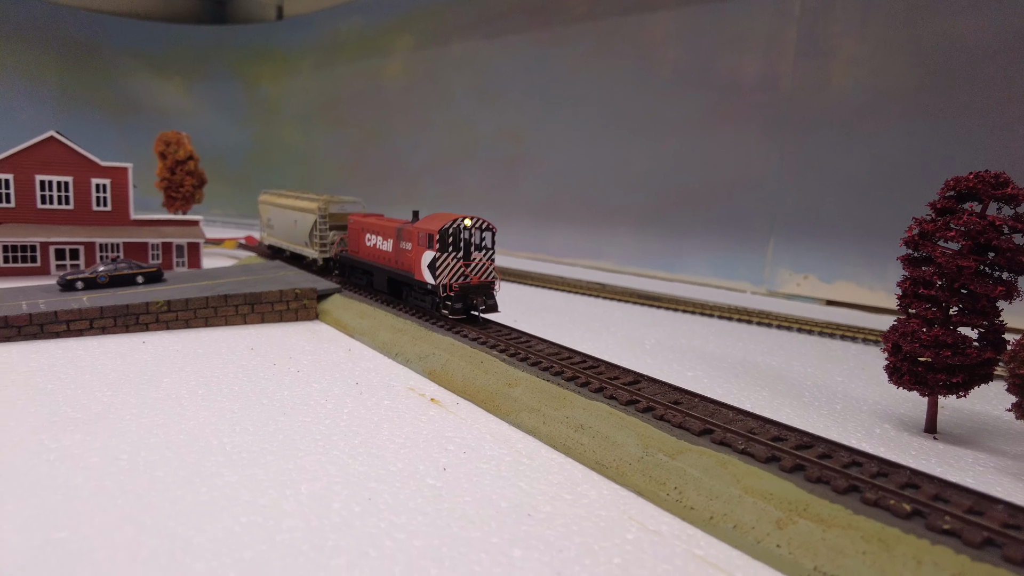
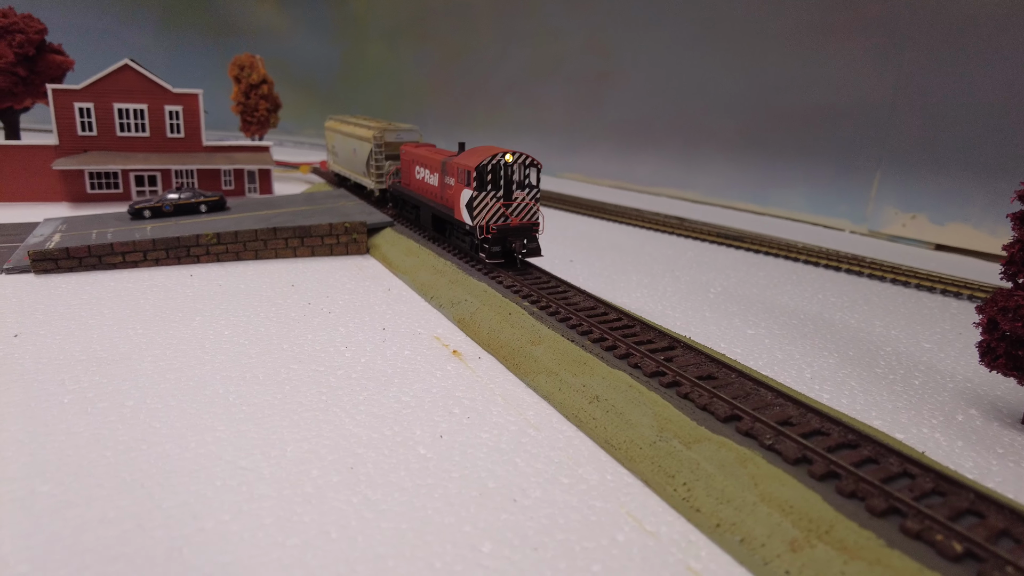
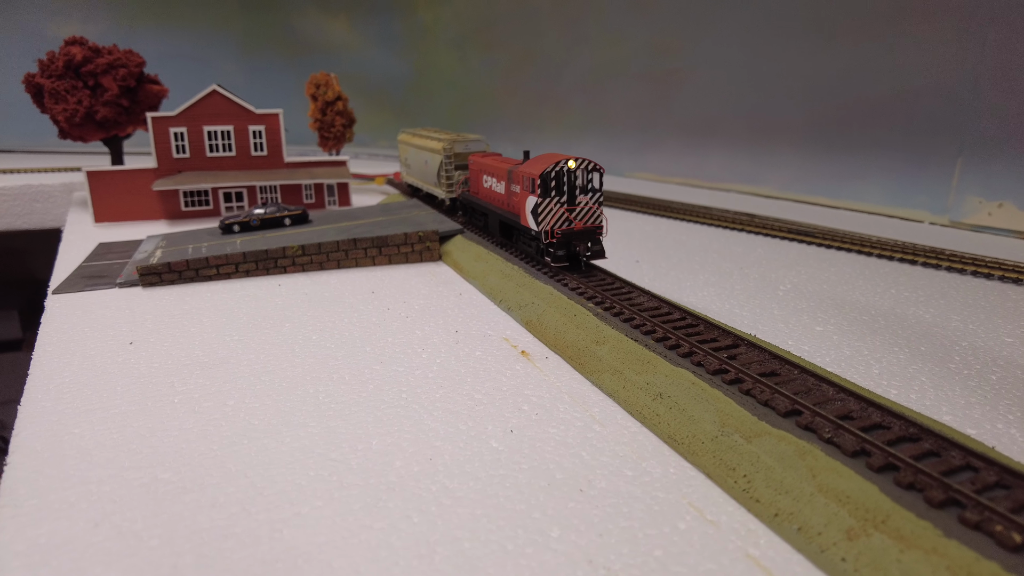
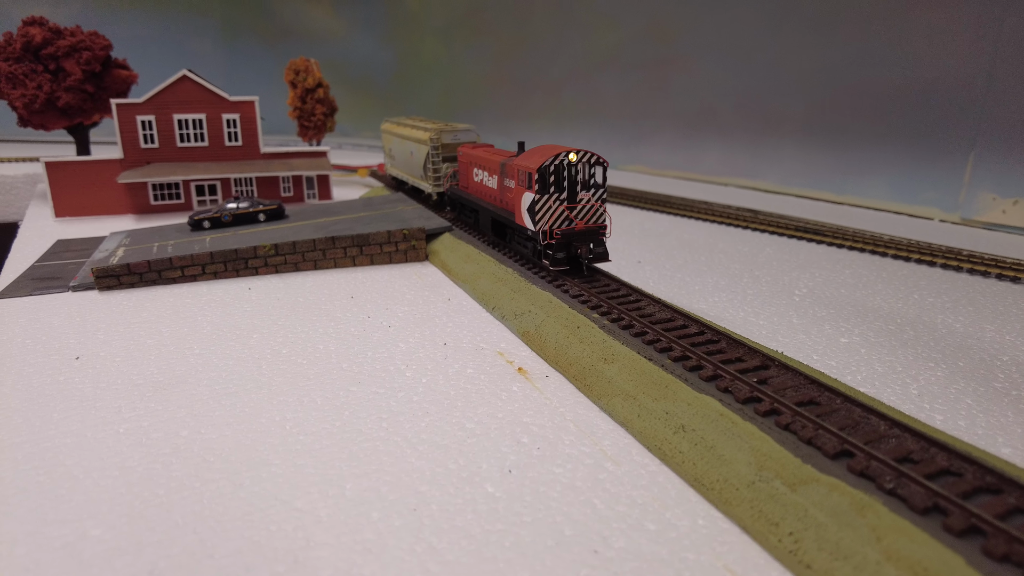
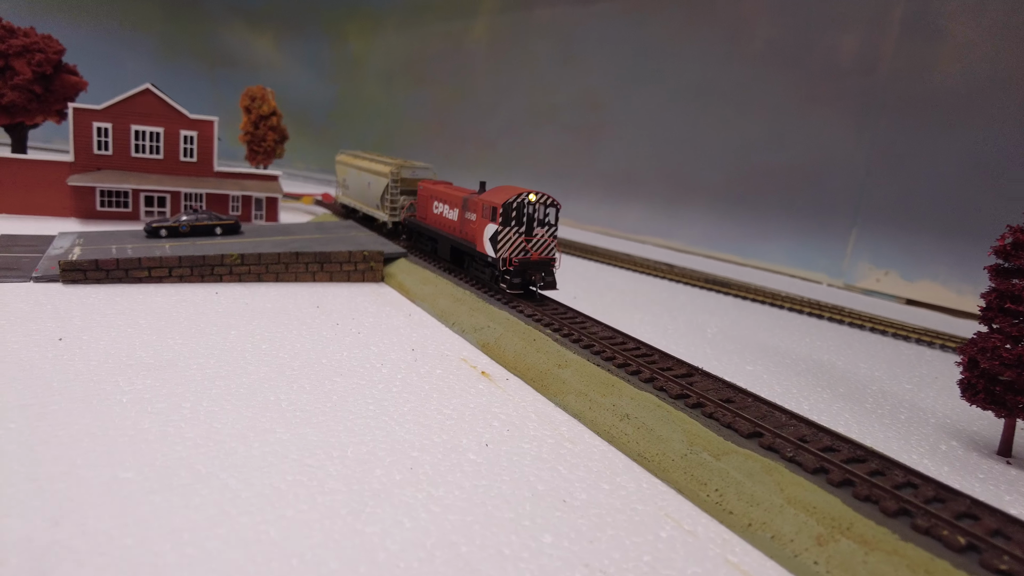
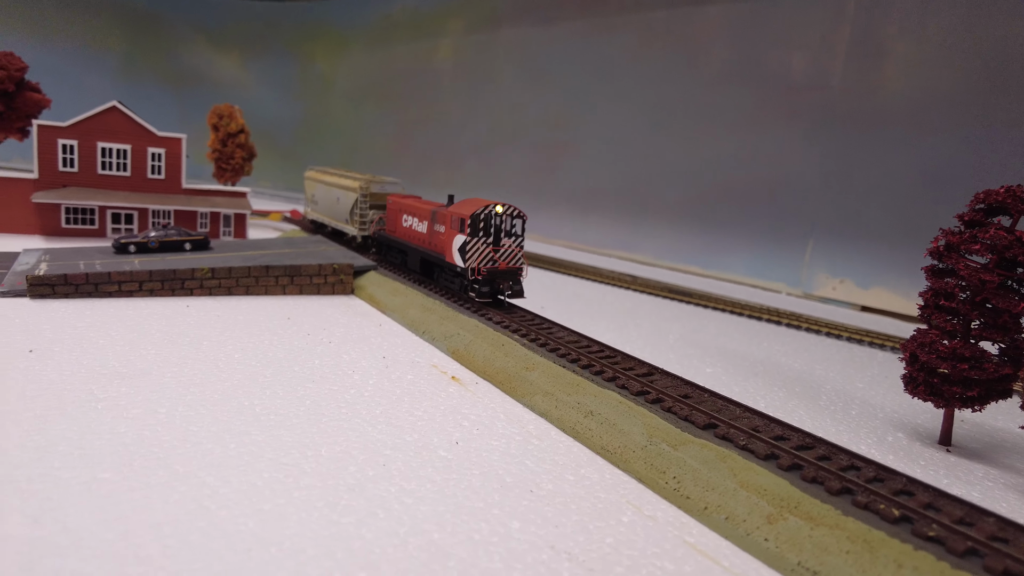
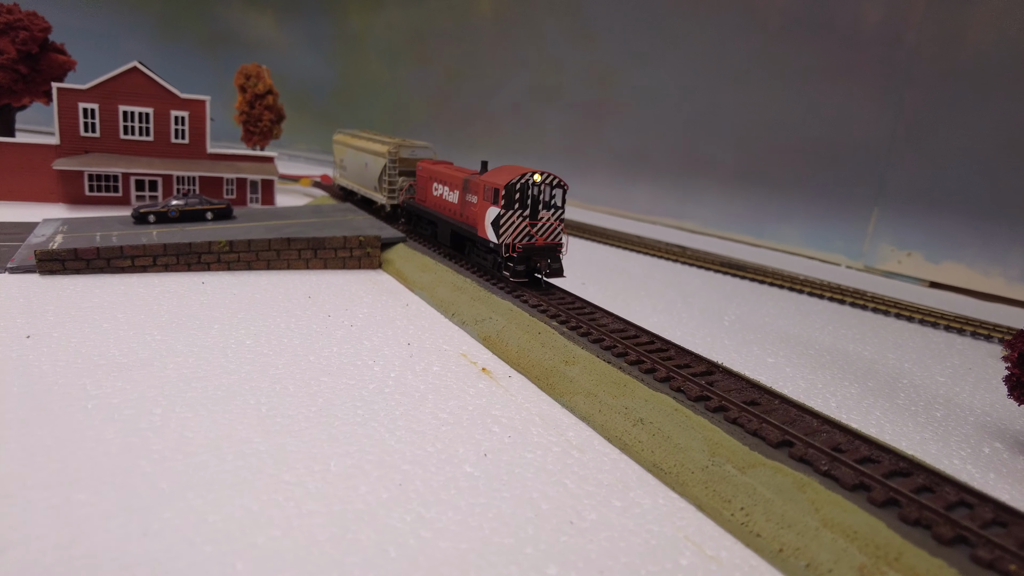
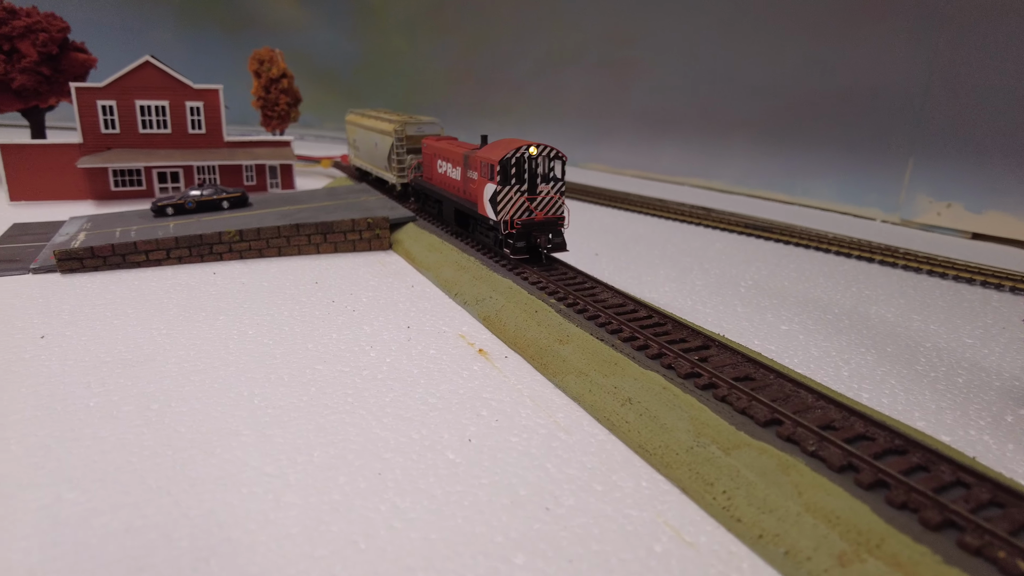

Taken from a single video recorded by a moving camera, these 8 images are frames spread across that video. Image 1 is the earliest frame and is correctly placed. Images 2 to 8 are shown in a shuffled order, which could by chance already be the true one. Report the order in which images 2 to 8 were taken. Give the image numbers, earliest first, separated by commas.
6, 5, 7, 2, 8, 4, 3
